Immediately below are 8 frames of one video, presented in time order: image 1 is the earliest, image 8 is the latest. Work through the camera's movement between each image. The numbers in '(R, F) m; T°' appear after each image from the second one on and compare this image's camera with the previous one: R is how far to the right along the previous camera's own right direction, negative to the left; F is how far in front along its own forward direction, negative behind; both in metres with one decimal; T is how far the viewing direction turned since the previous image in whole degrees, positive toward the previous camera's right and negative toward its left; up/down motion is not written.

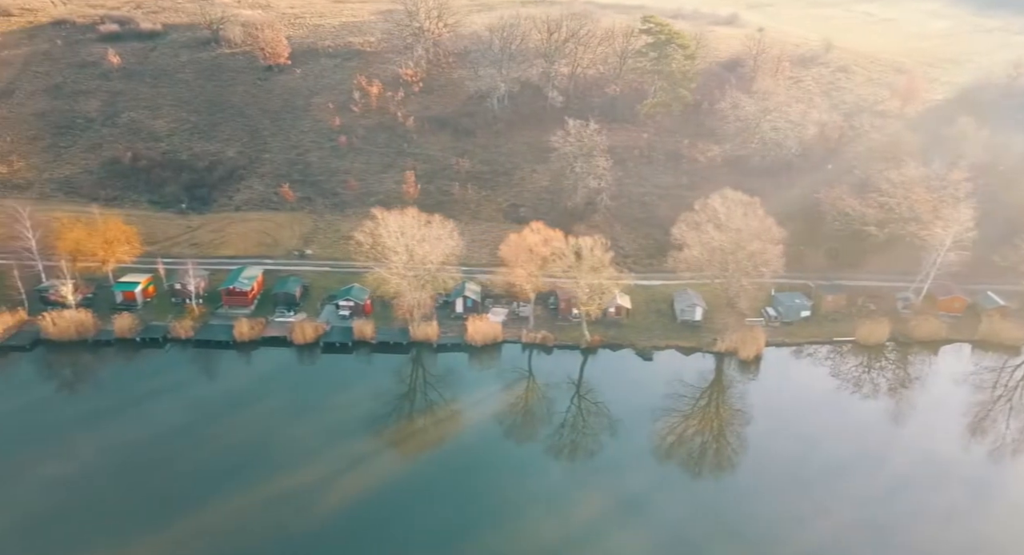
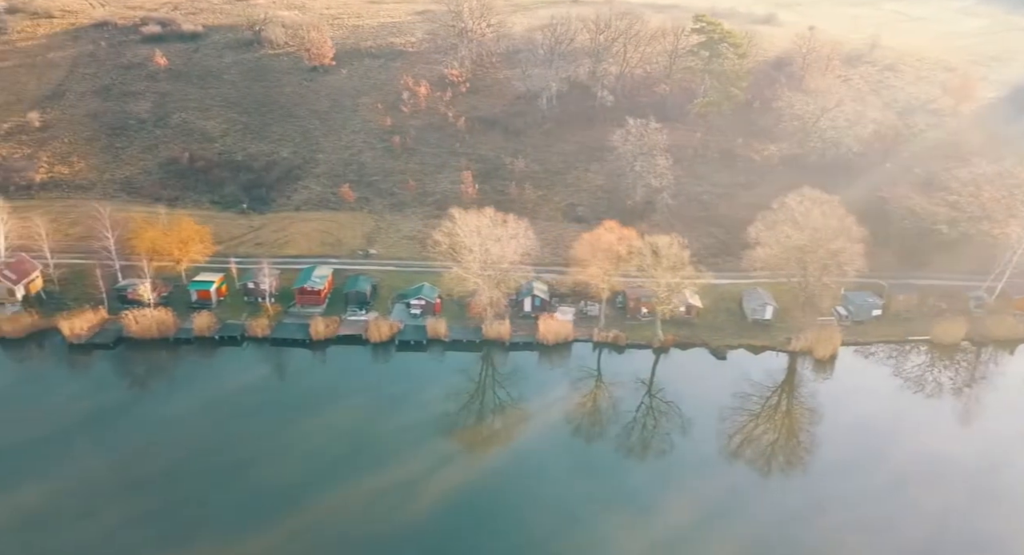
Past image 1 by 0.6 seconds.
(-3.7, -0.3) m; -1°
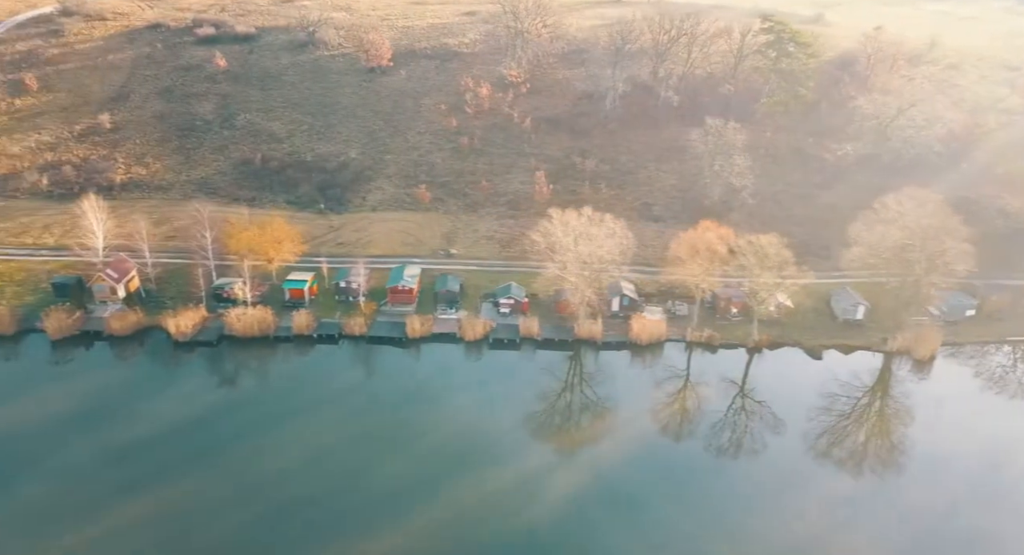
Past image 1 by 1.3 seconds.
(-4.8, -0.4) m; -1°
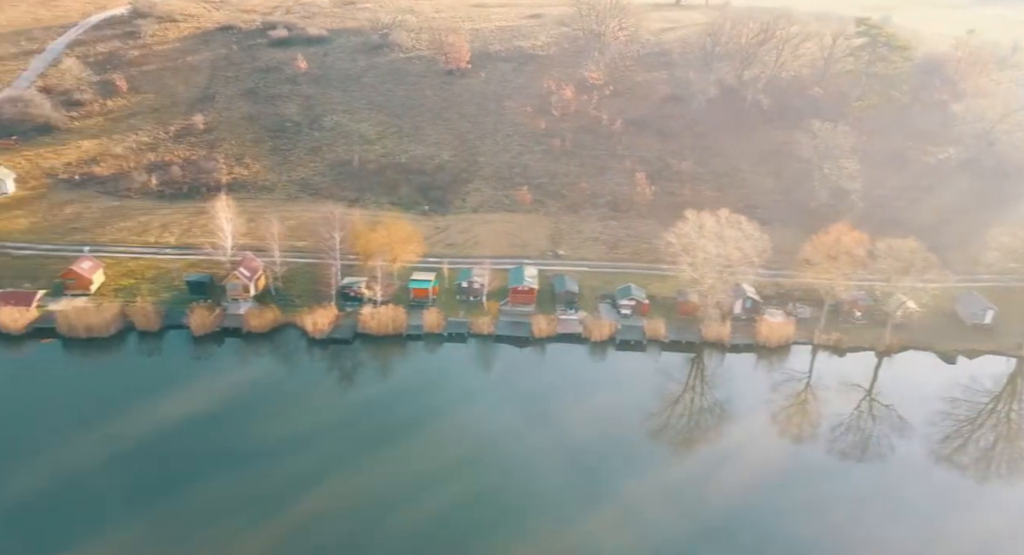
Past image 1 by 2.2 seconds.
(-6.7, -0.6) m; -1°
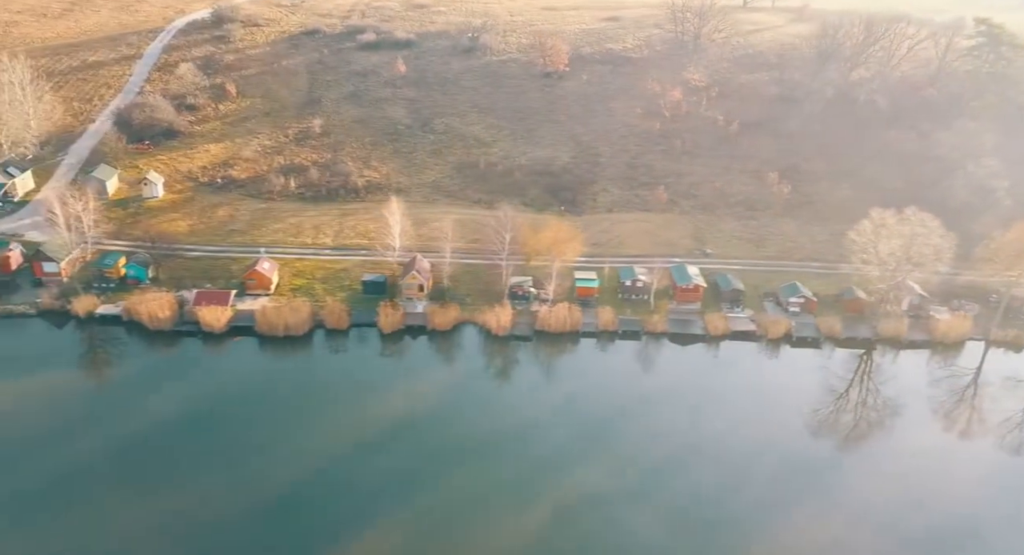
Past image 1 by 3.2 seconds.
(-10.2, -1.0) m; -1°
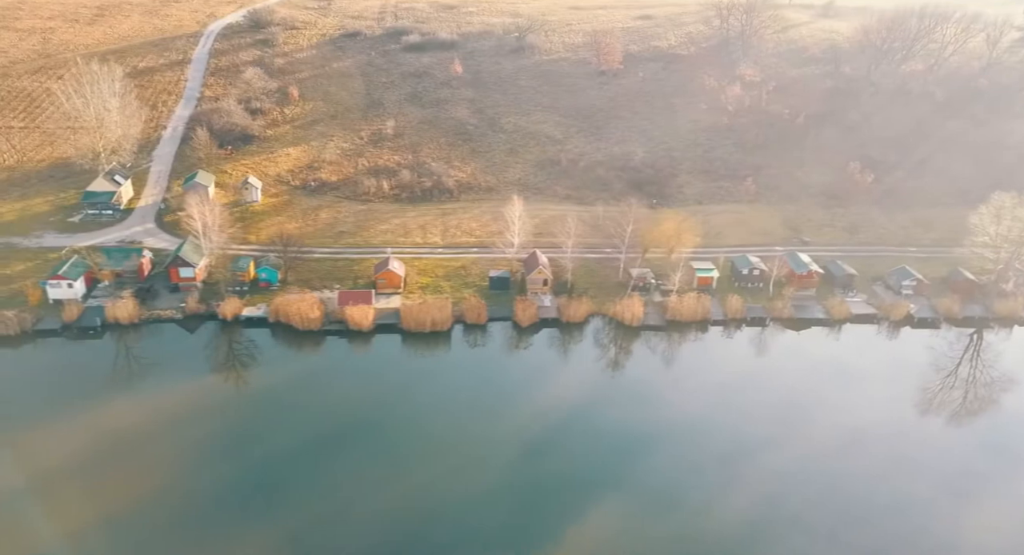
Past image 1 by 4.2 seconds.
(-9.6, -1.1) m; +2°
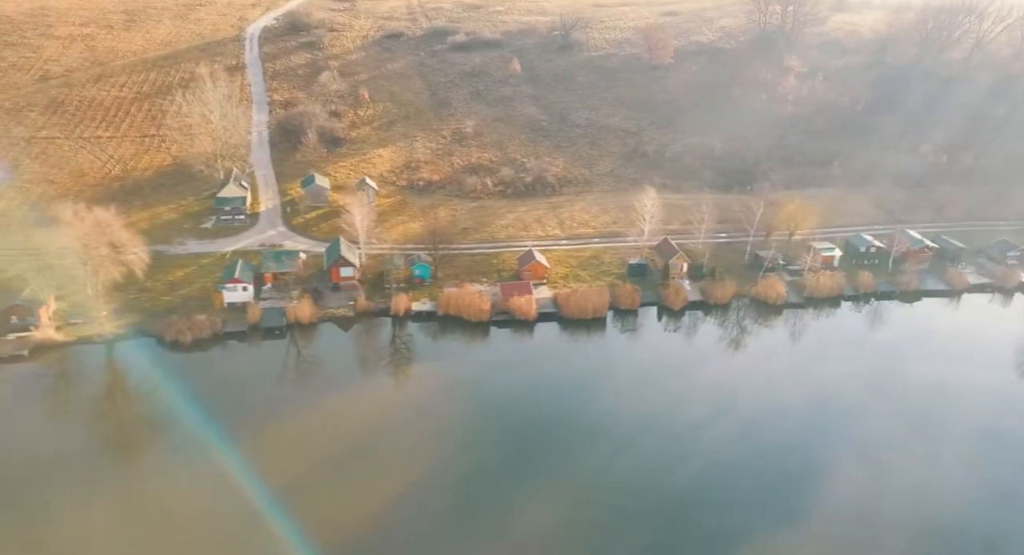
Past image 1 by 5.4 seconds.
(-12.2, -1.7) m; +3°
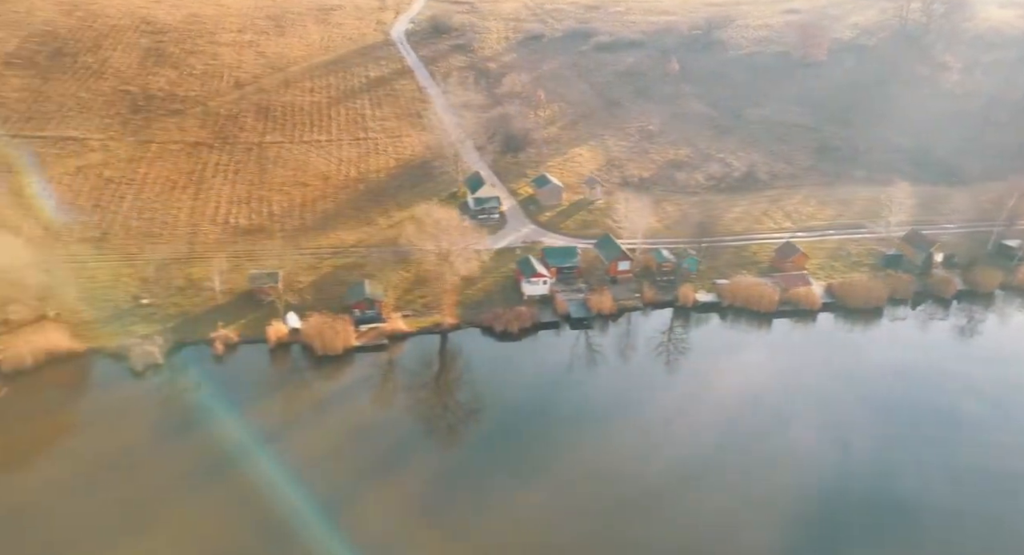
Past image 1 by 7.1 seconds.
(-17.1, -2.2) m; -1°
